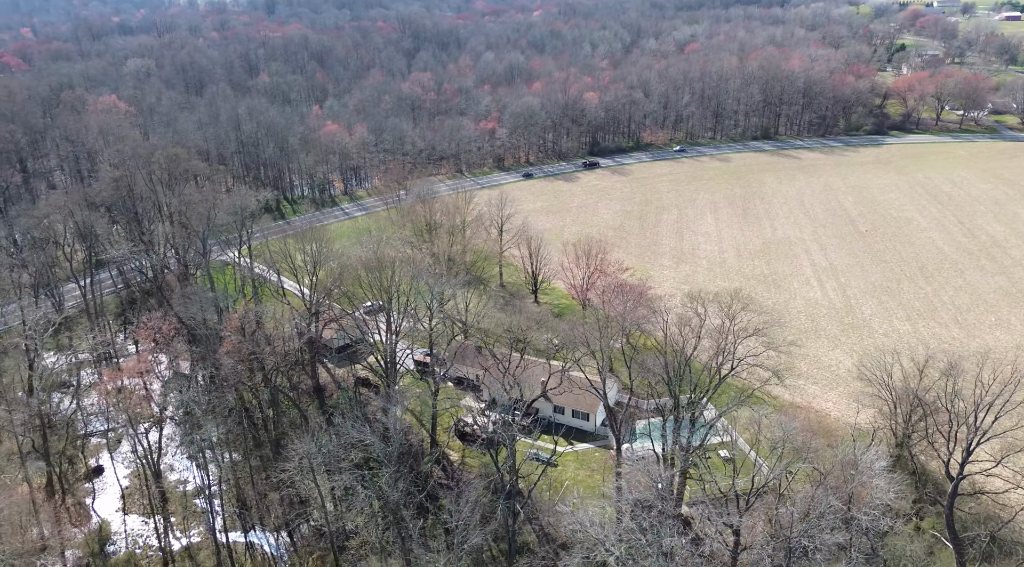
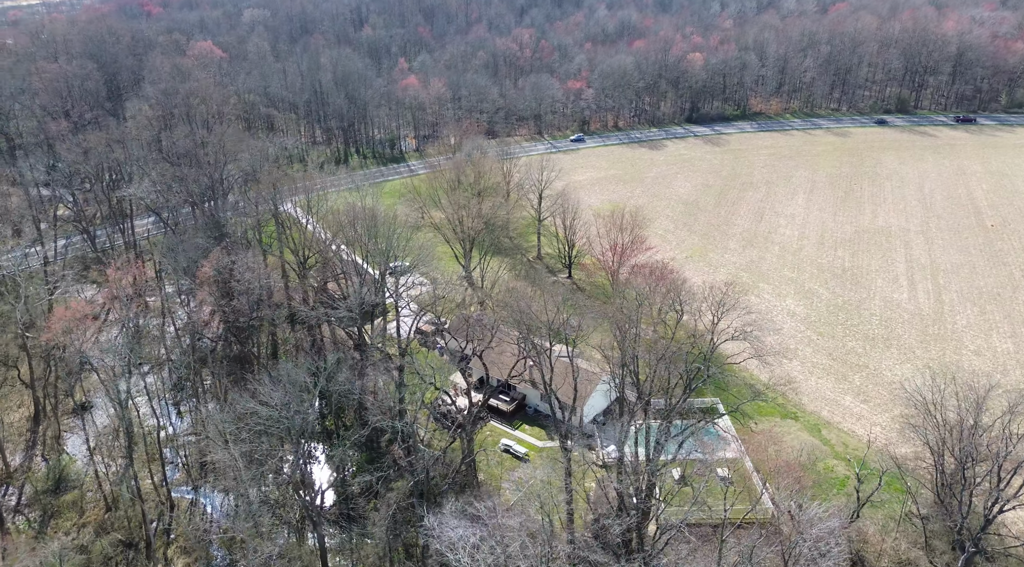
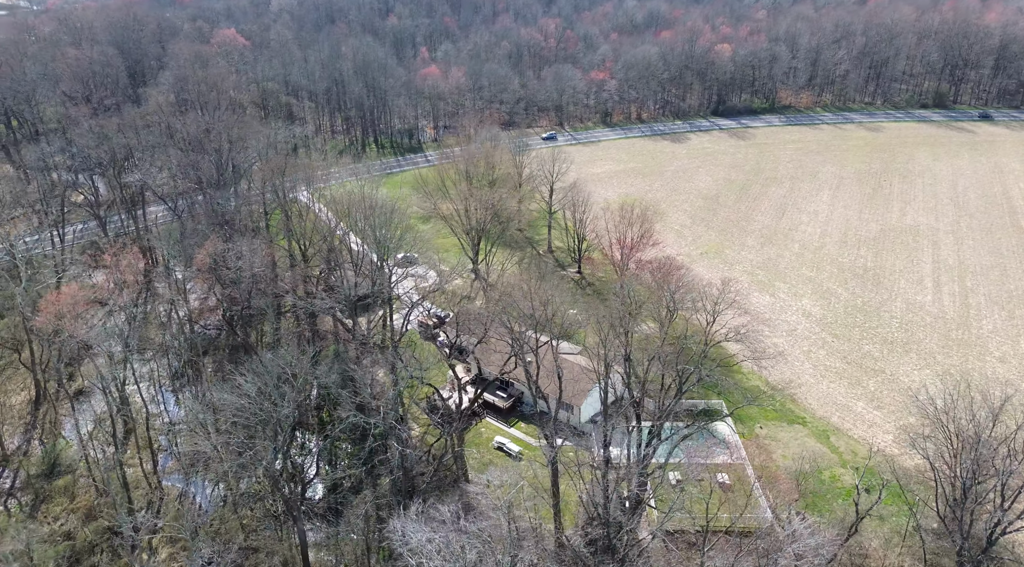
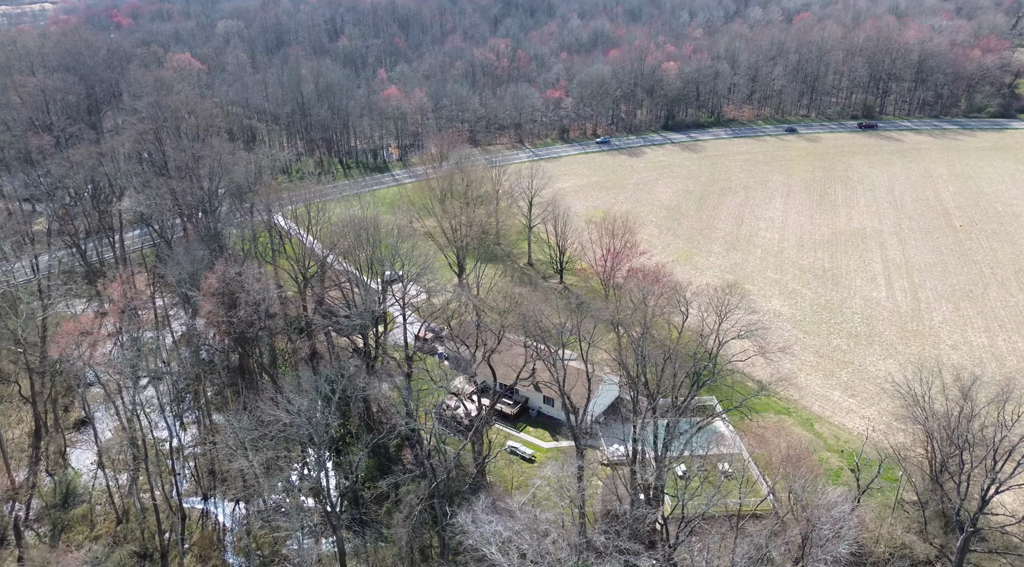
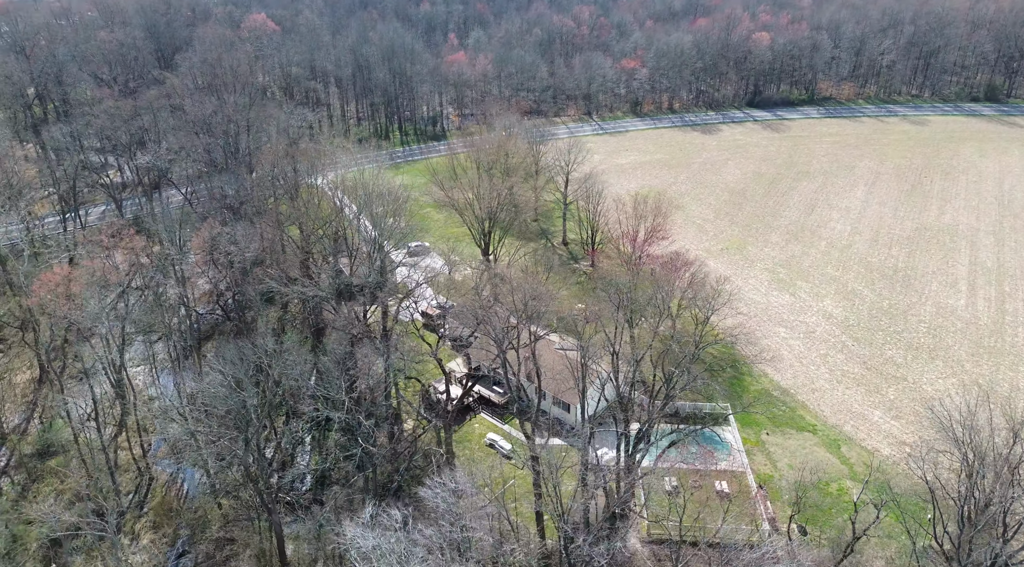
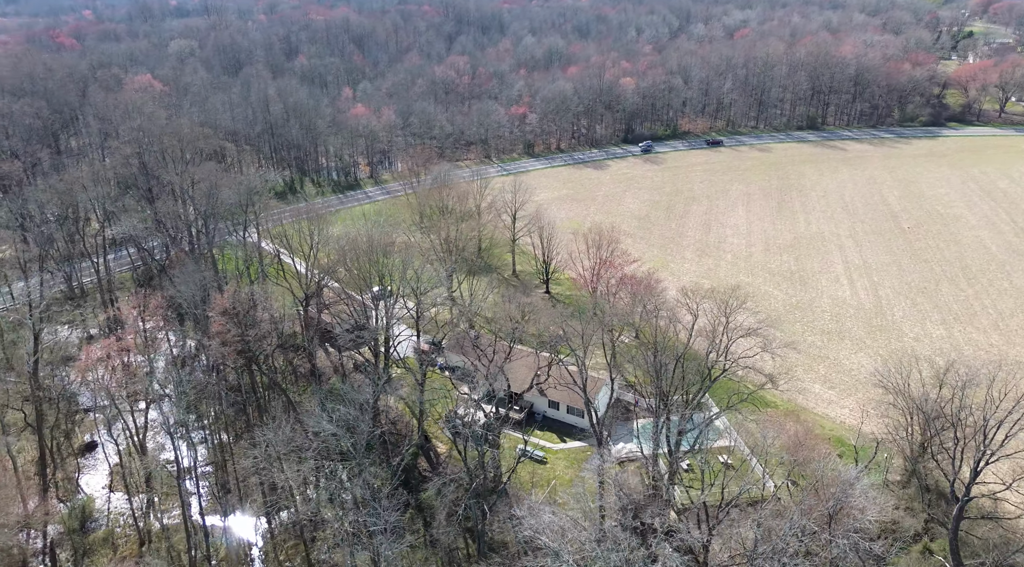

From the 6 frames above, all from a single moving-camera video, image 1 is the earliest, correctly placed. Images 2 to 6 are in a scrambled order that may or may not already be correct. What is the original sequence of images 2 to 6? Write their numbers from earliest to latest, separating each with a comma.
6, 4, 2, 3, 5
